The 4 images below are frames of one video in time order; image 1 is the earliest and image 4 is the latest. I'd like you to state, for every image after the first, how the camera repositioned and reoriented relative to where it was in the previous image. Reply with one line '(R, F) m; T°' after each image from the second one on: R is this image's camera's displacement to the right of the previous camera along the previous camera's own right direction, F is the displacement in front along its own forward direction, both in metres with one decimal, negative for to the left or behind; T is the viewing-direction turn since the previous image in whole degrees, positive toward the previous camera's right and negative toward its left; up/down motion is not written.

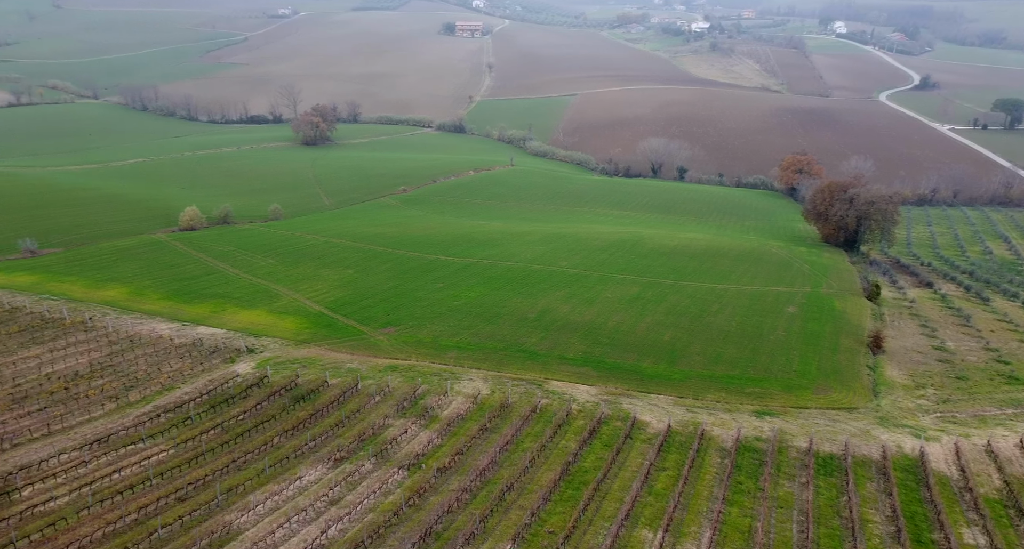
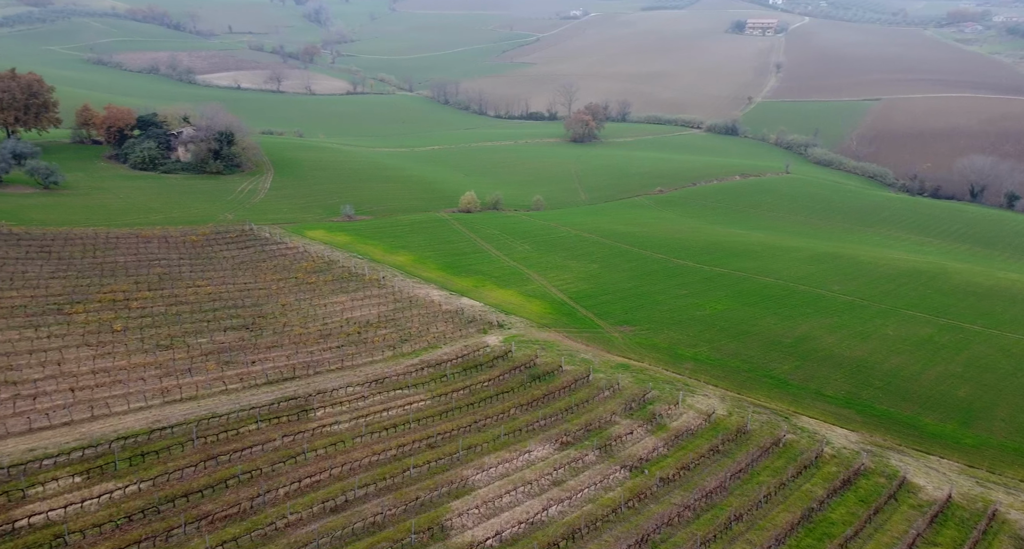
(+1.8, +0.7) m; -22°
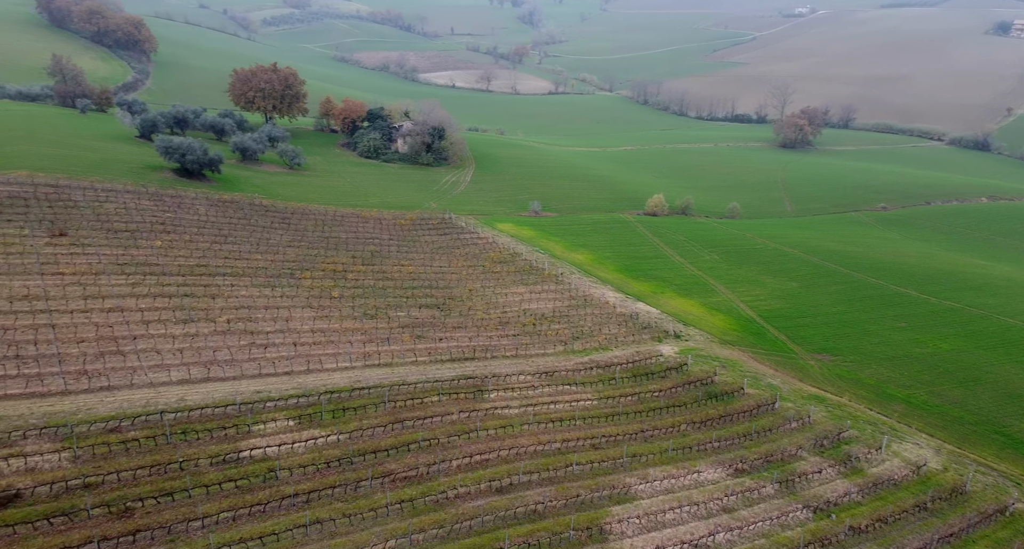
(-0.4, +0.7) m; -14°
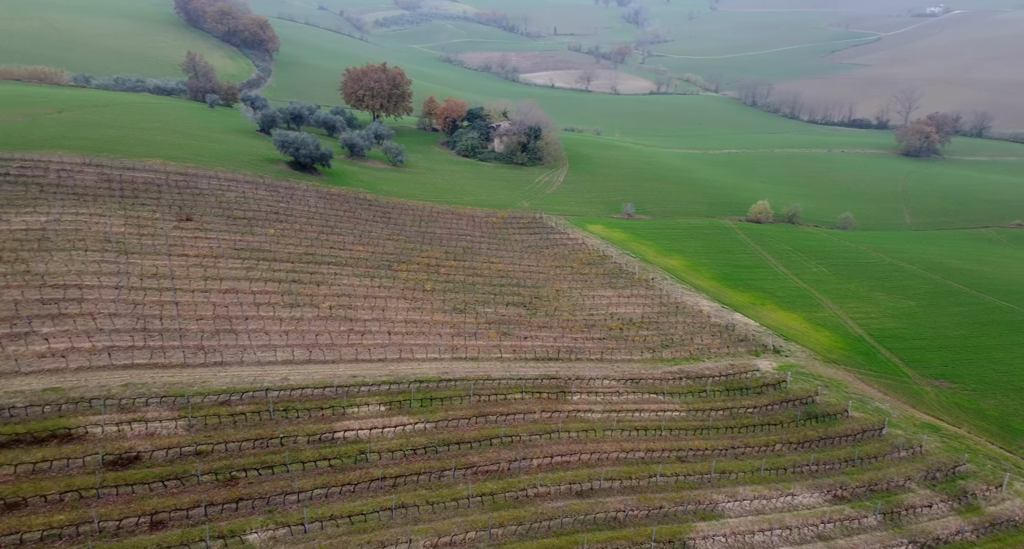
(-0.1, +0.4) m; -7°
